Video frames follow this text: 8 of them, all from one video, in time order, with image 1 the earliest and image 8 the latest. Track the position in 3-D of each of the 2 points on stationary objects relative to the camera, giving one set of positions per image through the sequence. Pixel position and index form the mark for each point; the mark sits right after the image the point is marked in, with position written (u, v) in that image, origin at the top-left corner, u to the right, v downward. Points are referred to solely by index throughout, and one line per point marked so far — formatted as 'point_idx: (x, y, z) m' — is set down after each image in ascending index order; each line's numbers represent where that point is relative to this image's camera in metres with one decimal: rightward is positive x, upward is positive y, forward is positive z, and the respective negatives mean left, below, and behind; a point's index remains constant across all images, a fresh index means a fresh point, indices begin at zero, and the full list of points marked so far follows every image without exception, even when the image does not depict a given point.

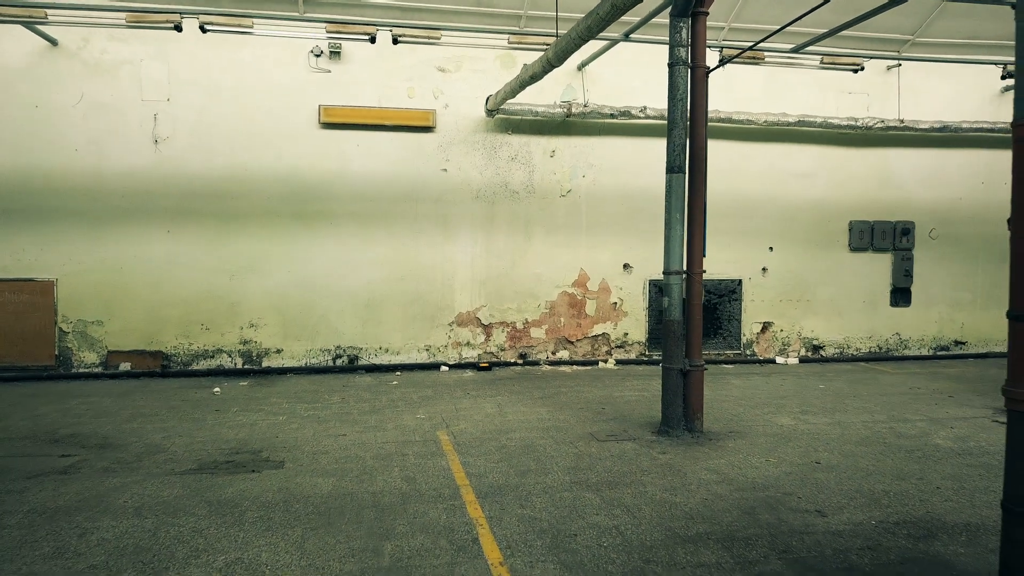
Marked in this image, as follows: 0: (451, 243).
0: (-0.5, +0.4, +6.5) m
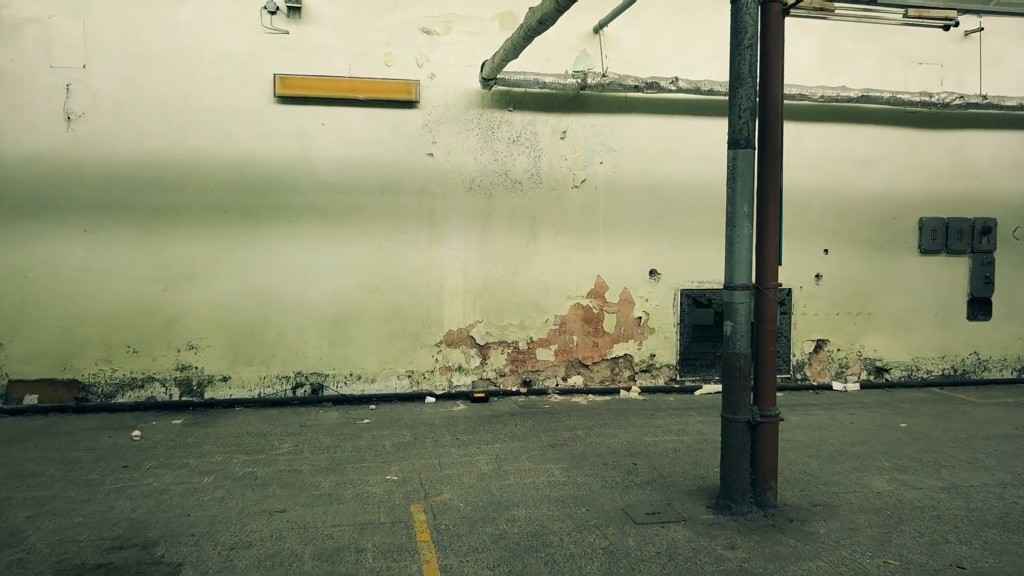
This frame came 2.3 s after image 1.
0: (-0.5, +0.3, +5.3) m
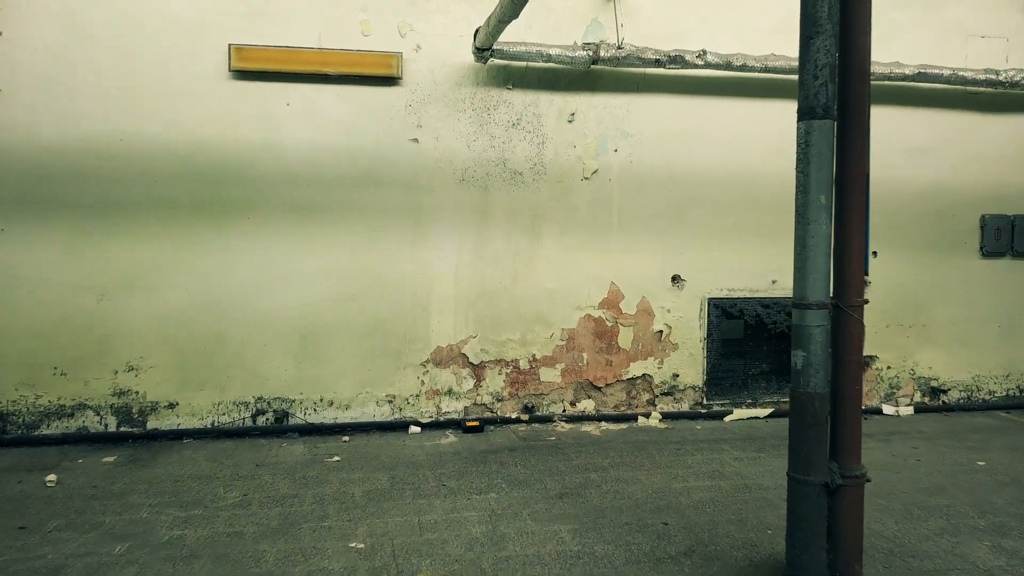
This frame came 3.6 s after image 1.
0: (-0.5, +0.2, +4.5) m
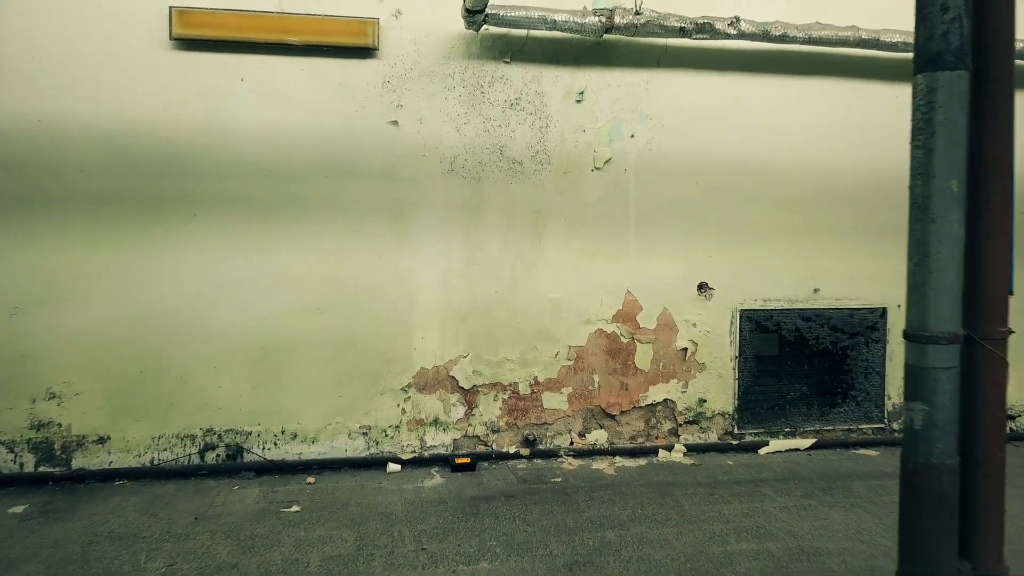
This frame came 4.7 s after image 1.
0: (-0.5, +0.2, +3.8) m
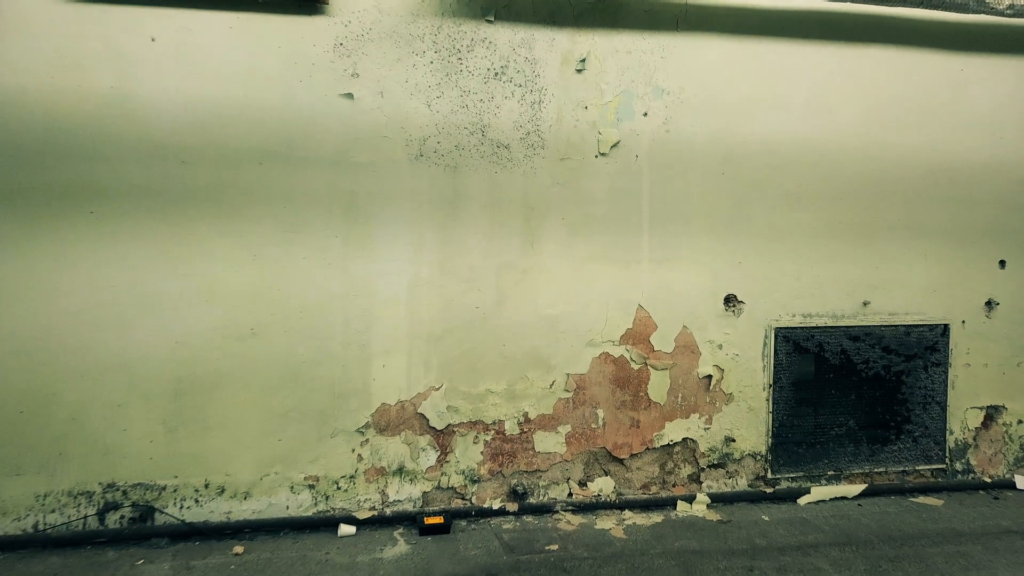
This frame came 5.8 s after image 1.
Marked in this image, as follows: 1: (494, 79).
0: (-0.6, +0.1, +3.0) m
1: (-0.1, +0.8, +3.1) m
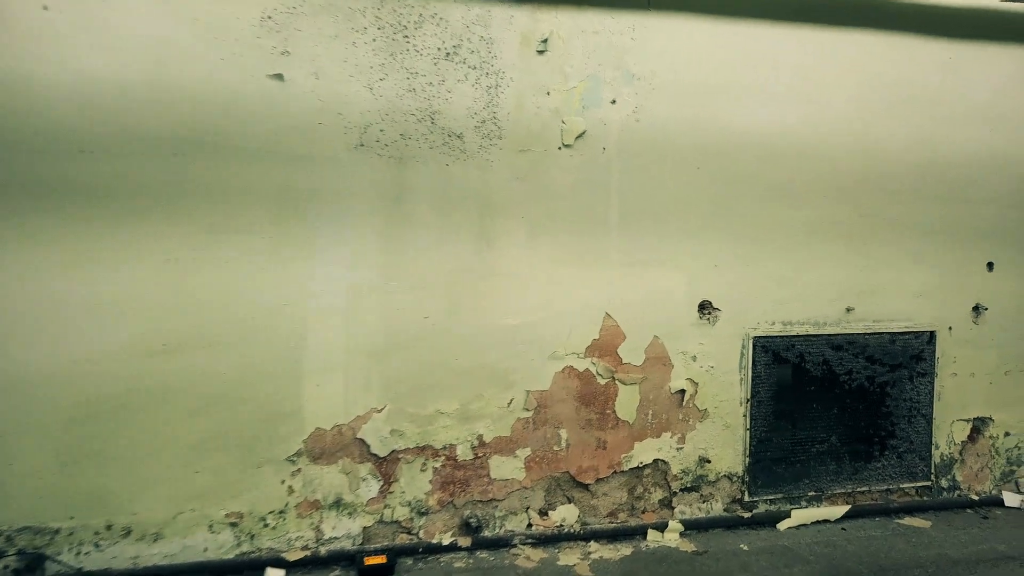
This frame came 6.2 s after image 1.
0: (-0.7, +0.1, +2.6) m
1: (-0.2, +0.8, +2.7) m
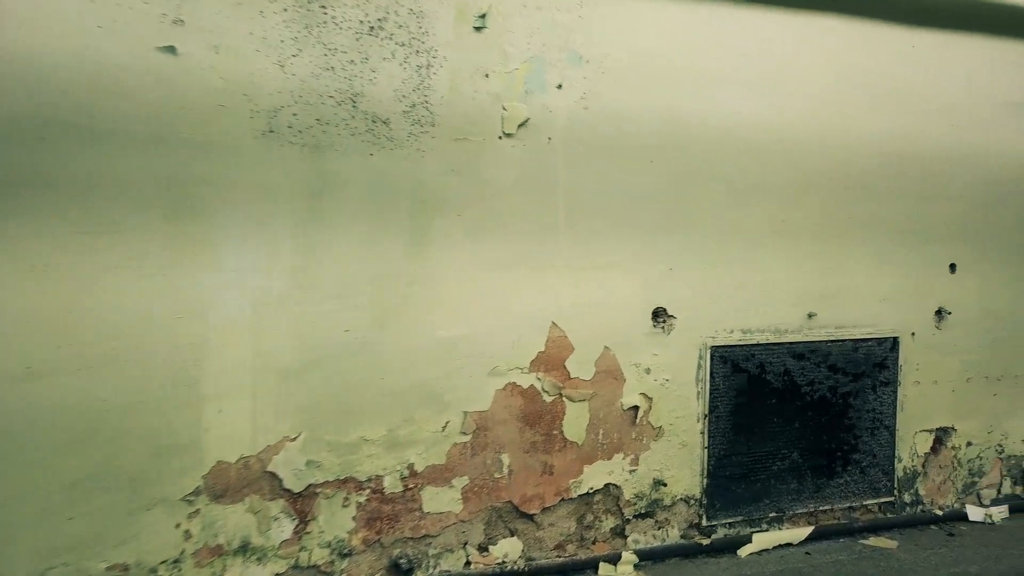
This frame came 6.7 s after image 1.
0: (-0.9, +0.1, +2.3) m
1: (-0.4, +0.8, +2.4) m
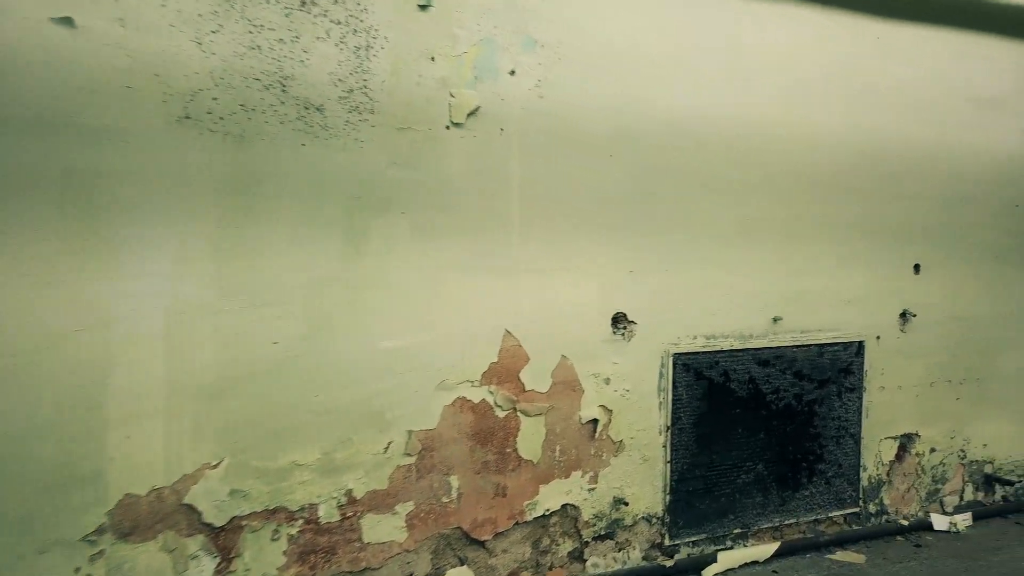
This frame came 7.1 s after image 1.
0: (-1.0, 0.0, +2.0) m
1: (-0.6, +0.7, +2.1) m
